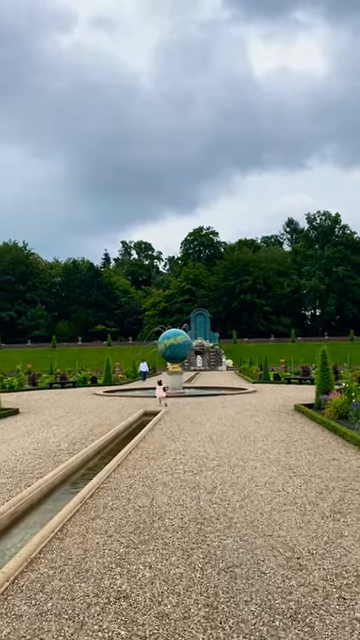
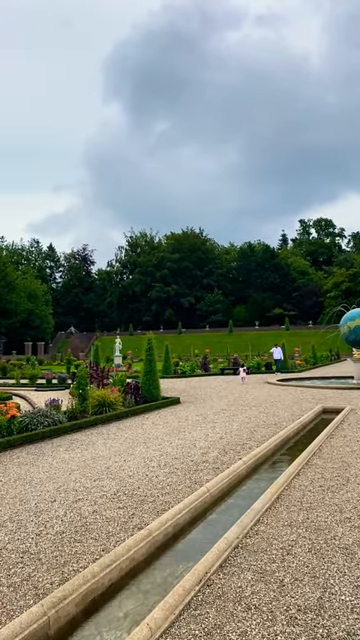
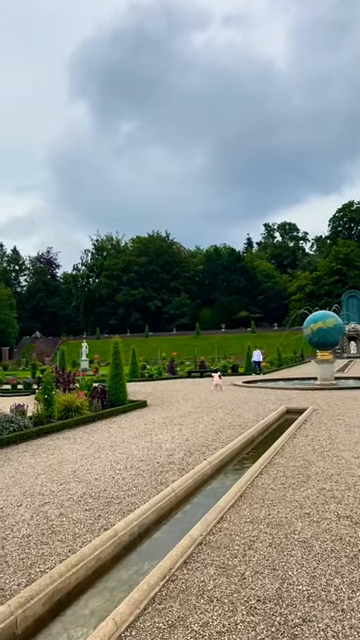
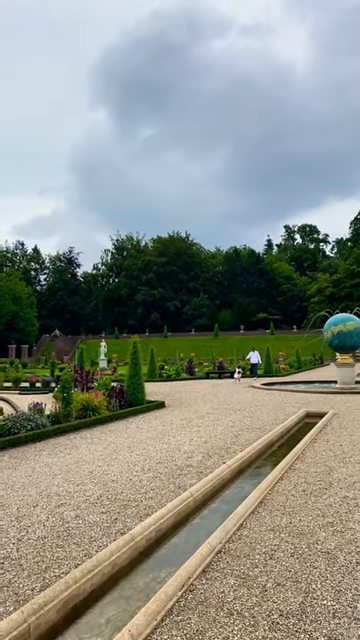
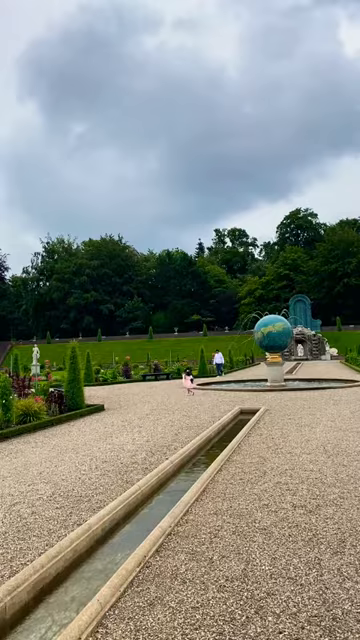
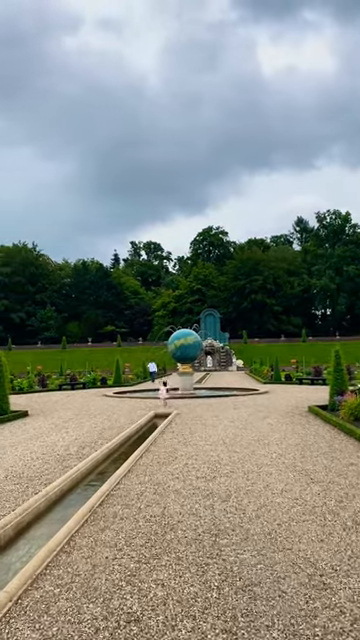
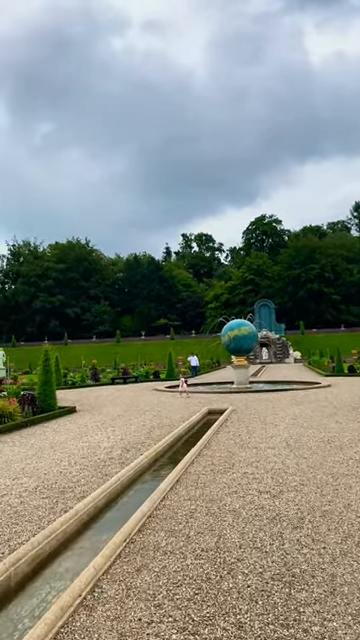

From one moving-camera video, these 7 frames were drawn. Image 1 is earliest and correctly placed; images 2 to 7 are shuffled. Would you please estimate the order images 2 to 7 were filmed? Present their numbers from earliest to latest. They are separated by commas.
6, 7, 5, 3, 2, 4
